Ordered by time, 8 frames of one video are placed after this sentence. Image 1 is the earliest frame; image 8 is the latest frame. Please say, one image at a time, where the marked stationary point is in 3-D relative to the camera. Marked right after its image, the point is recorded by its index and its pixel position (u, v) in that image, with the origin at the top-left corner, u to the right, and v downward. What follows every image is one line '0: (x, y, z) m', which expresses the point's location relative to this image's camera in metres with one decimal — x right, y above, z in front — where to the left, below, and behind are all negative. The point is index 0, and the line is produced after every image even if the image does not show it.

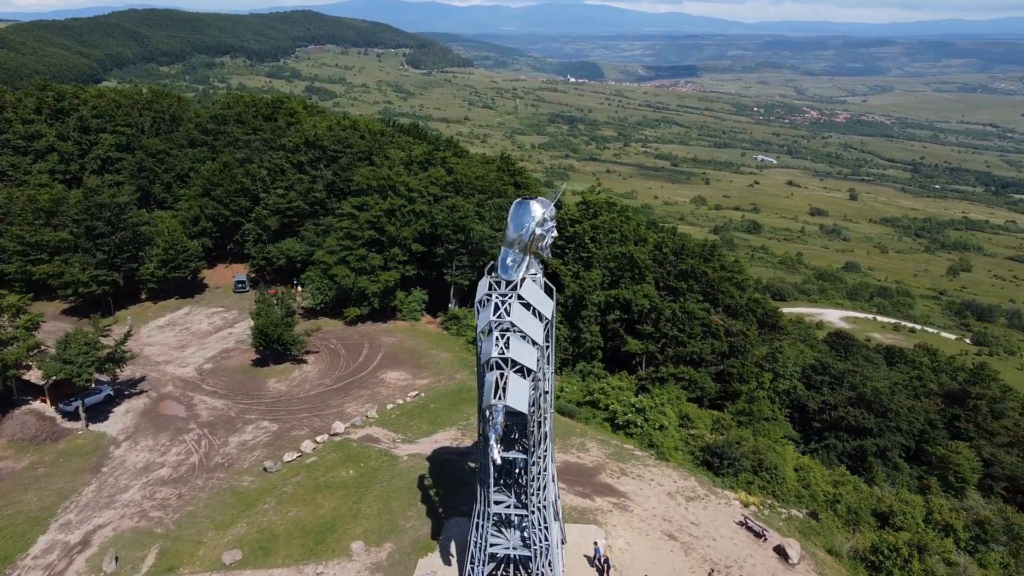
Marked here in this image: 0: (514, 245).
0: (+0.1, +0.9, +17.0) m
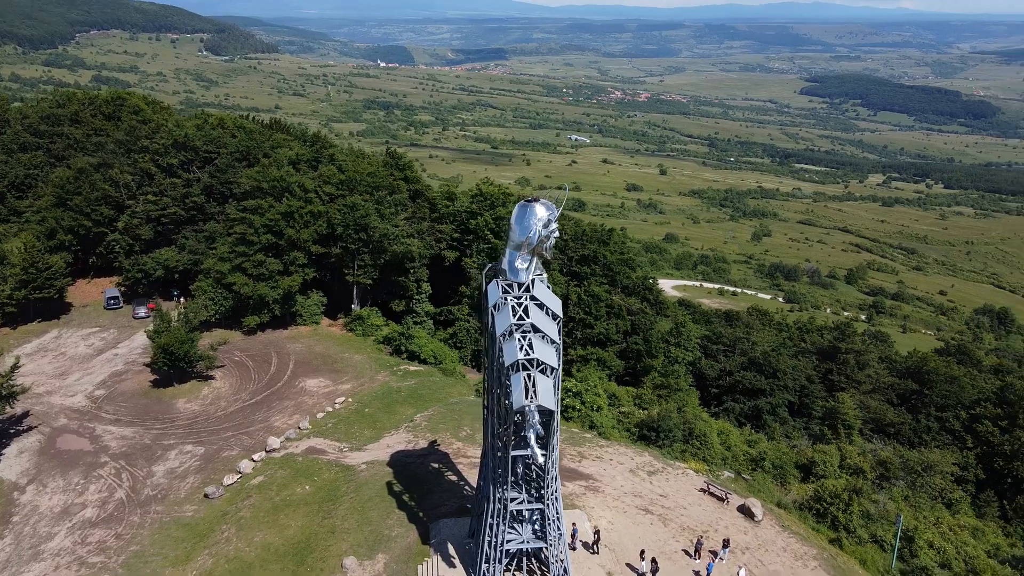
0: (+0.2, +0.9, +17.4) m
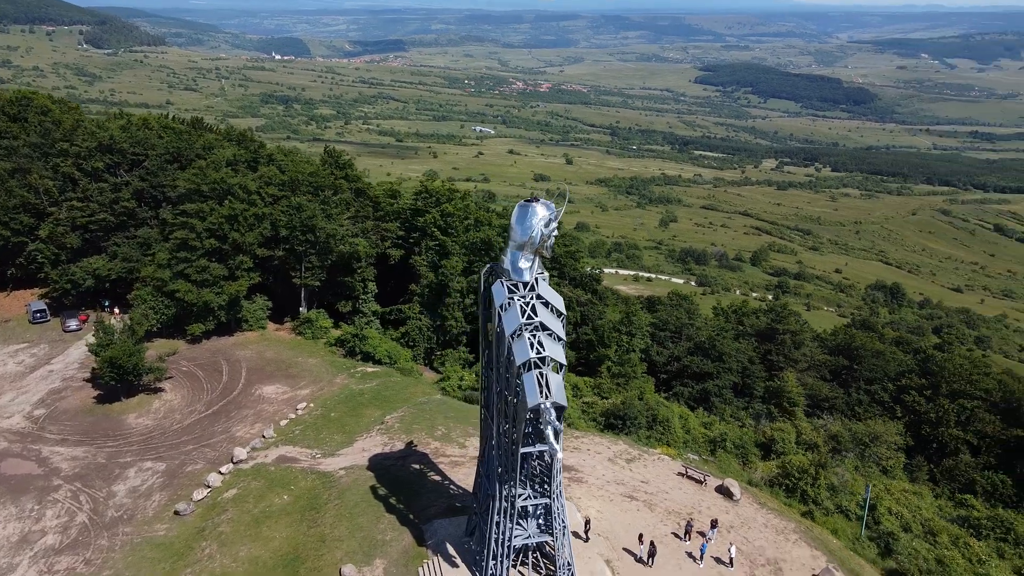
0: (+0.3, +0.9, +17.6) m
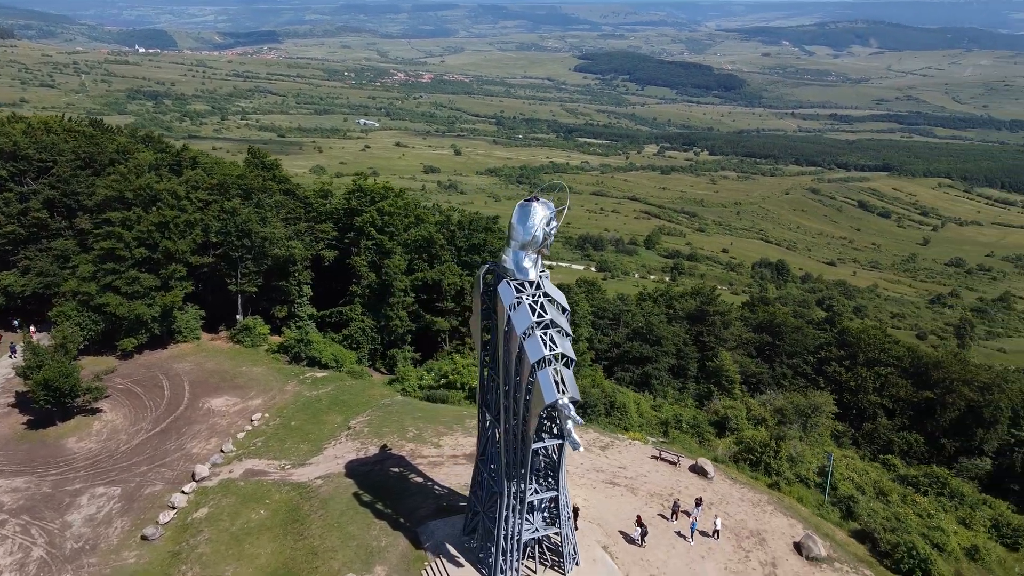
0: (+0.3, +0.9, +17.8) m
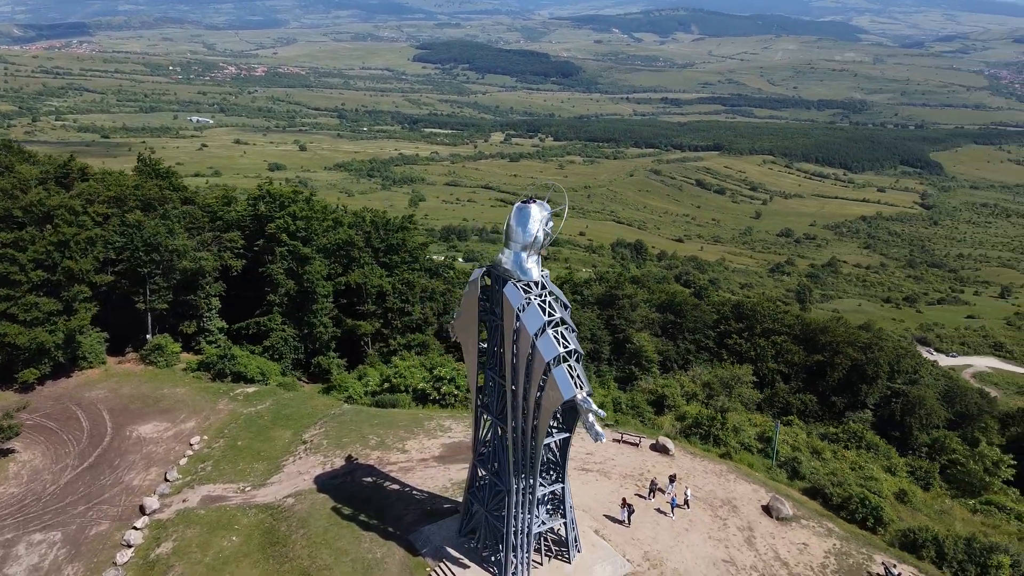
0: (+0.4, +0.9, +18.2) m
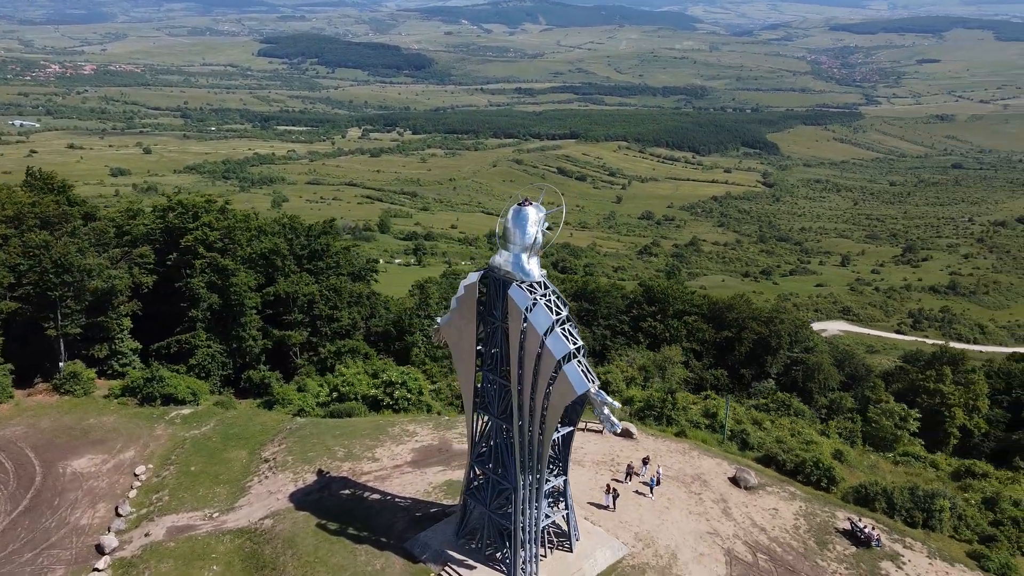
0: (+0.4, +0.9, +18.6) m
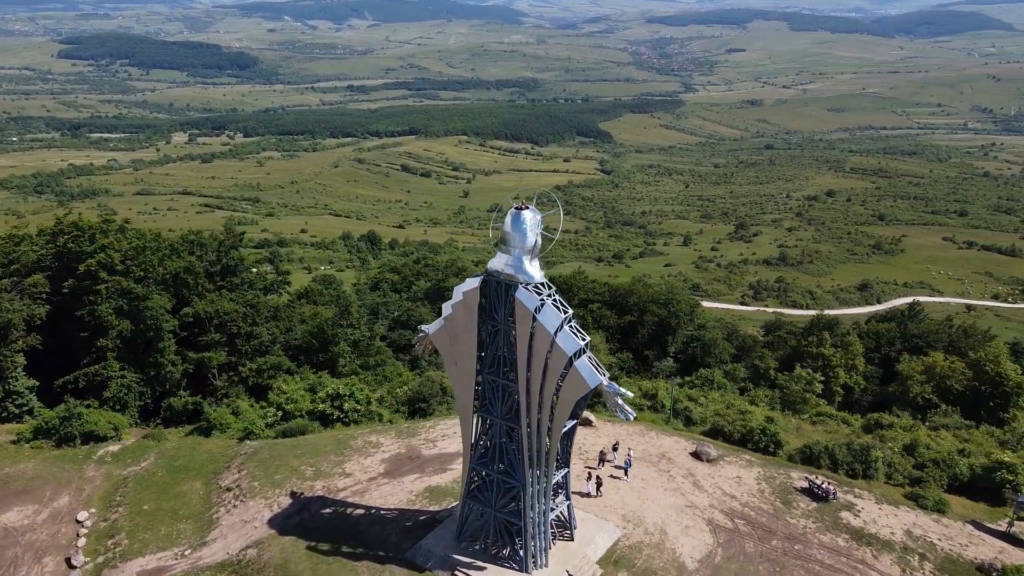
0: (+0.4, +0.9, +19.1) m
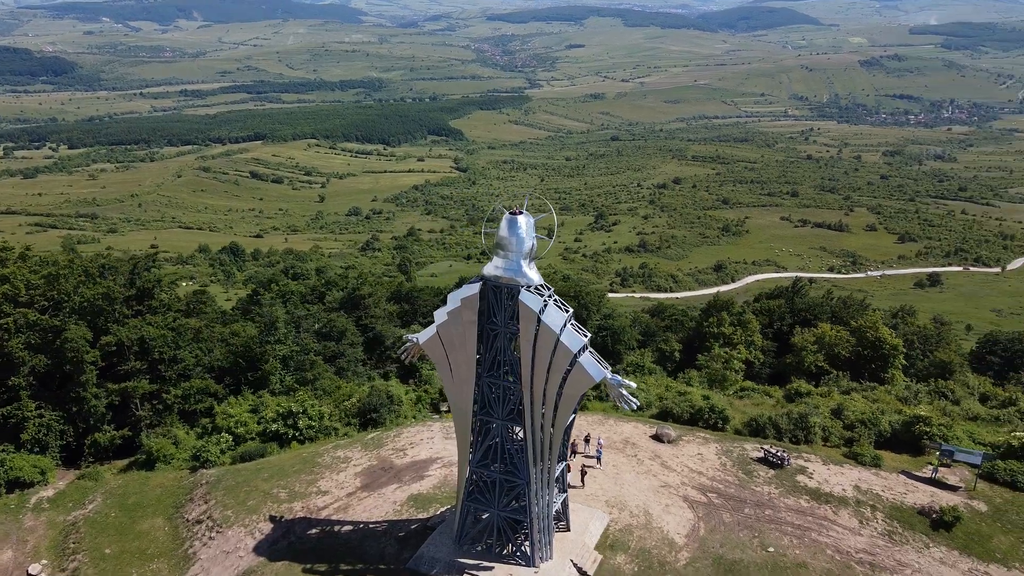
0: (+0.4, +0.8, +19.6) m
